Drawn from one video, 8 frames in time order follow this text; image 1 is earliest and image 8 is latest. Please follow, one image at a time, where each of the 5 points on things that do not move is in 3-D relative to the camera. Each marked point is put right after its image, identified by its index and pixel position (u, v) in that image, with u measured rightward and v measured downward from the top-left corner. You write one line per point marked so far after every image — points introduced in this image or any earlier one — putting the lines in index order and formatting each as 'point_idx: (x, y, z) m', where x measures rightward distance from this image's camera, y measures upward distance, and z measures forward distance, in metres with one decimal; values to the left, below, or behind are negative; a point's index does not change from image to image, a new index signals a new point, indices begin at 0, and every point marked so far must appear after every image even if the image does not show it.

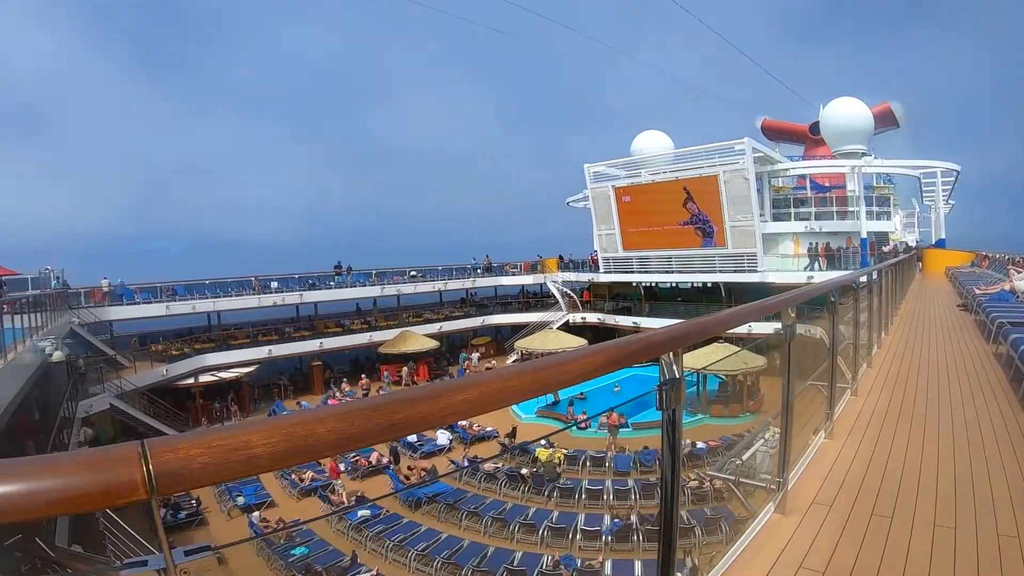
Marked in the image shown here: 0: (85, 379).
0: (-8.0, -1.6, +9.6) m
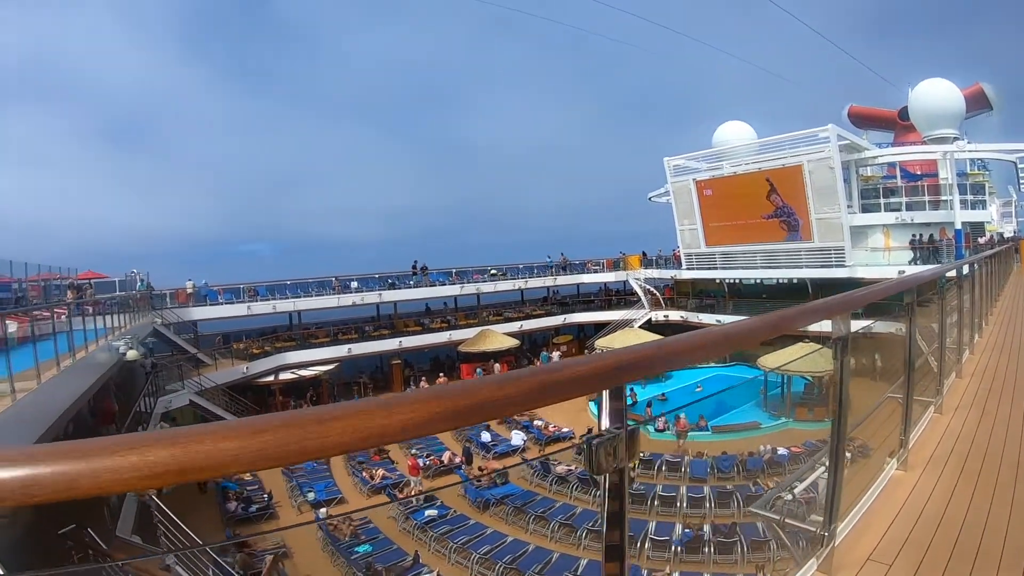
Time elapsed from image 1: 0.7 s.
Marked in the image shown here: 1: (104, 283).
0: (-6.9, -1.7, +10.4) m
1: (-8.3, +0.1, +10.9) m
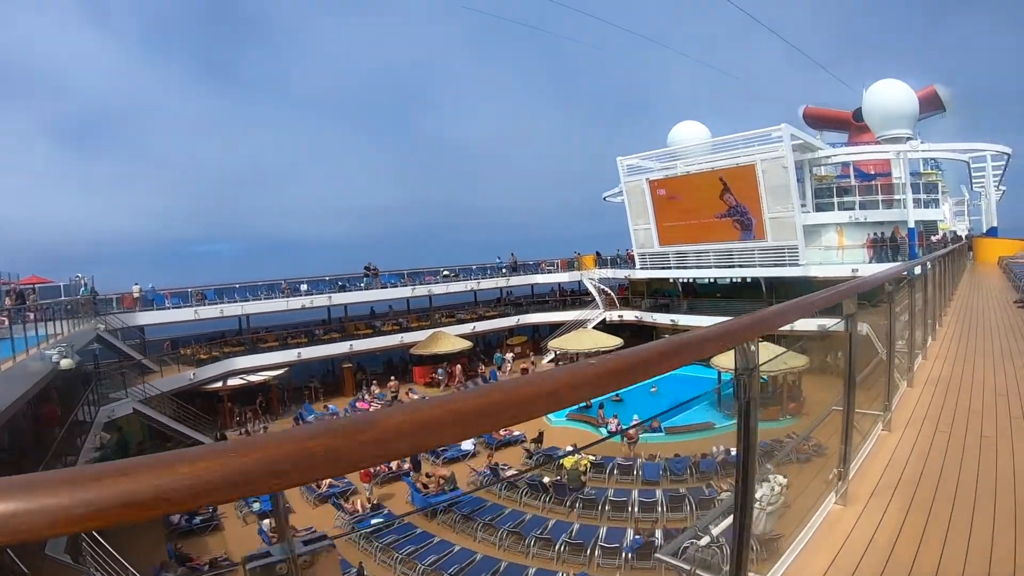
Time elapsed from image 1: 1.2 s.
0: (-7.6, -1.8, +10.0) m
1: (-9.0, 0.0, +10.5) m
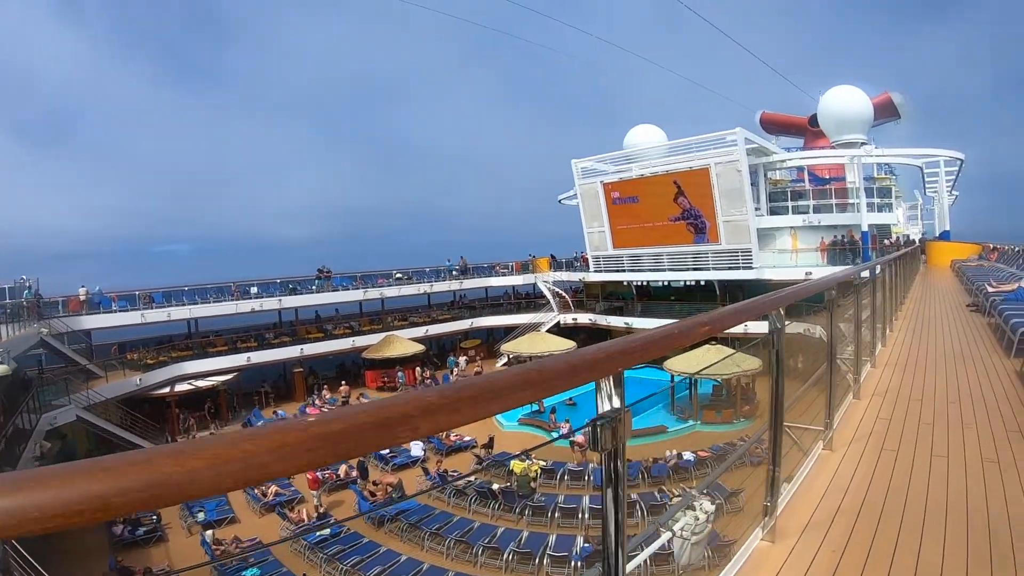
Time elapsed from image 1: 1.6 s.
0: (-8.2, -1.8, +9.7) m
1: (-9.7, -0.1, +10.2) m
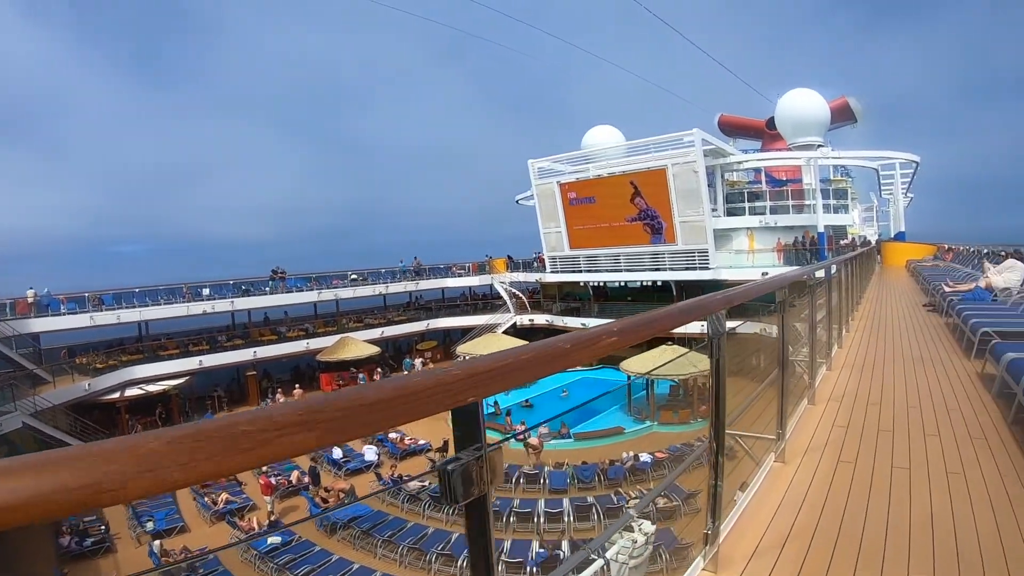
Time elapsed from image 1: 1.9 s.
0: (-8.8, -1.9, +9.4) m
1: (-10.3, -0.1, +9.8) m
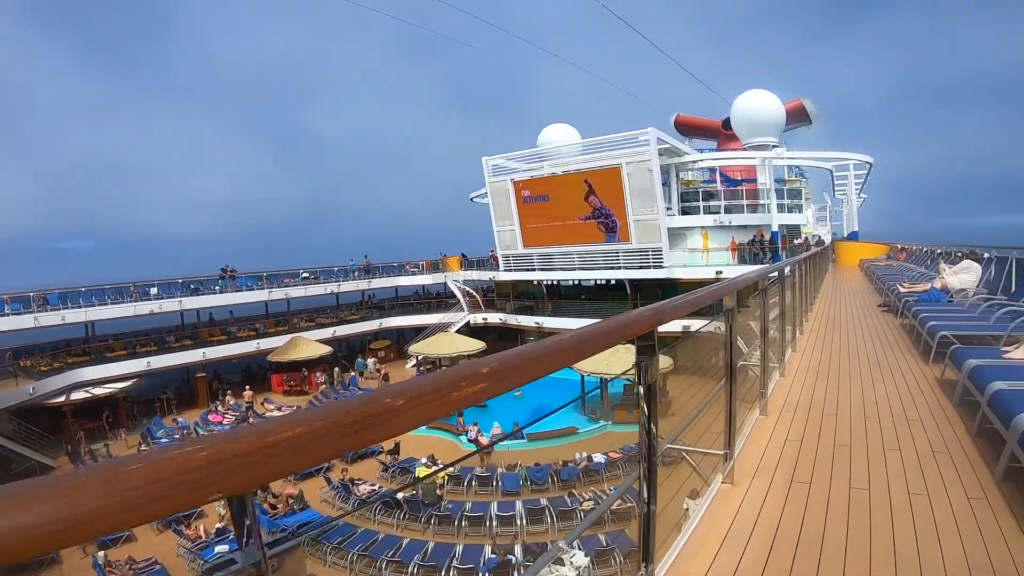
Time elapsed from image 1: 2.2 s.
0: (-9.4, -1.9, +9.1) m
1: (-11.0, -0.1, +9.5) m
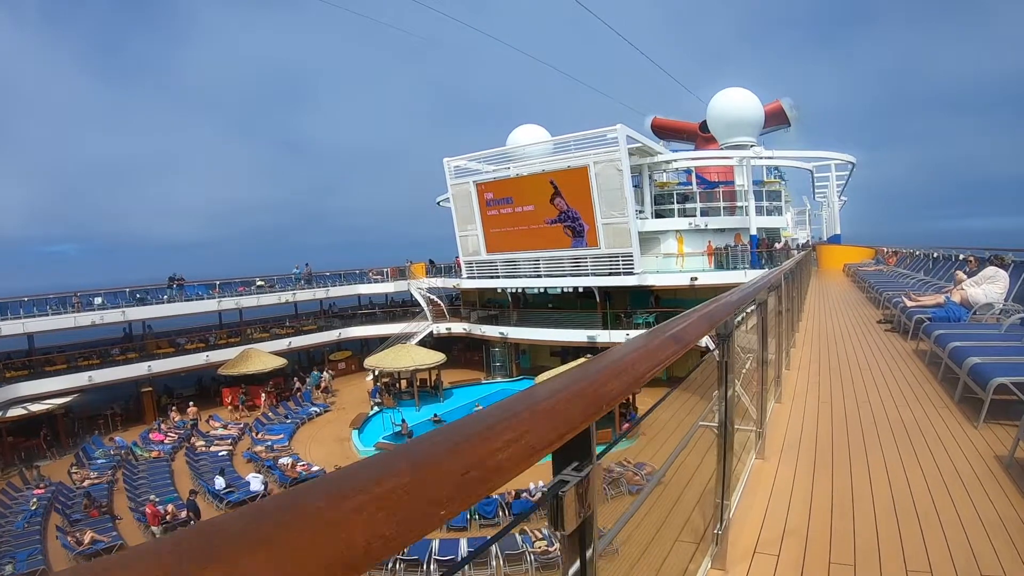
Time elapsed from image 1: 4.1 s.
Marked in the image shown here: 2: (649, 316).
0: (-9.9, -2.1, +8.7) m
1: (-11.4, -0.3, +9.0) m
2: (+4.2, -0.7, +15.7) m
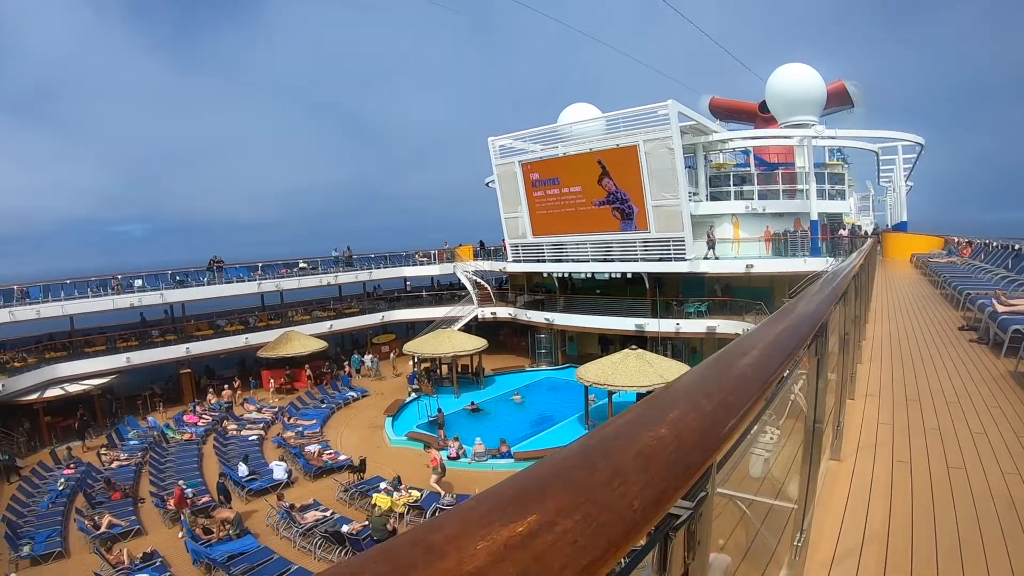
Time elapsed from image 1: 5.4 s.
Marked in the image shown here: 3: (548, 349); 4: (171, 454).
0: (-9.3, -1.8, +8.9) m
1: (-10.8, 0.0, +9.3) m
2: (+5.2, -0.5, +15.1) m
3: (+1.0, -2.3, +19.0) m
4: (-7.1, -3.5, +11.4) m
